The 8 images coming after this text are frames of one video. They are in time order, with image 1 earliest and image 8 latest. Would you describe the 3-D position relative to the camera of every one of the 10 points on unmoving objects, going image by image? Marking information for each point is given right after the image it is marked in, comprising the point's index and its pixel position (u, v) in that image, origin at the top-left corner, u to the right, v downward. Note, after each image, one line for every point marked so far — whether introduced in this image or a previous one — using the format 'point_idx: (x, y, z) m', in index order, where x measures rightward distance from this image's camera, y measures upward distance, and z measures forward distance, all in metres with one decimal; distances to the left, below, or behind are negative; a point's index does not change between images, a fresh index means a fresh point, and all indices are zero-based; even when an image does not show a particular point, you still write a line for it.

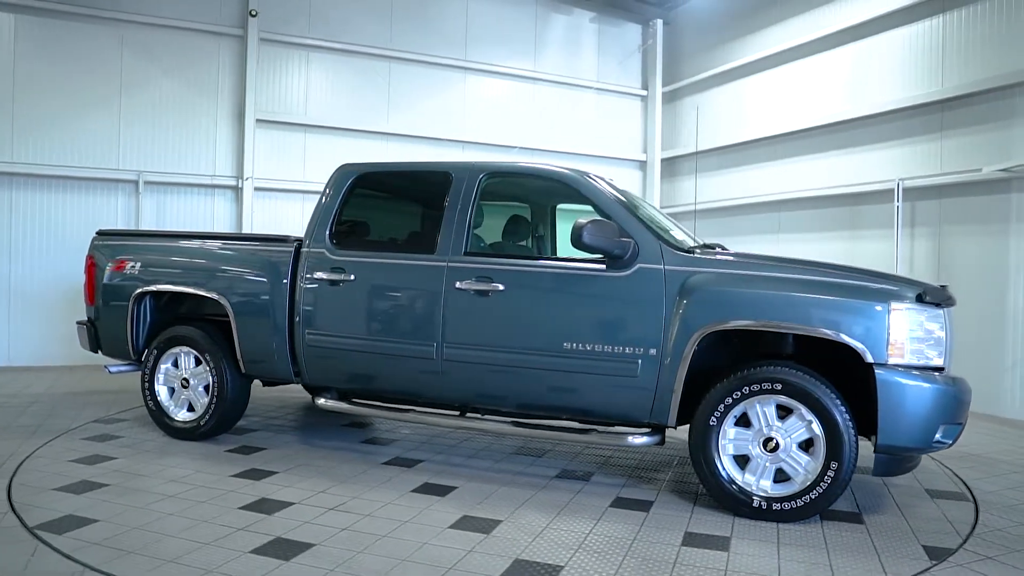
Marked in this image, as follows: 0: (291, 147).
0: (-2.9, +1.9, +9.2) m
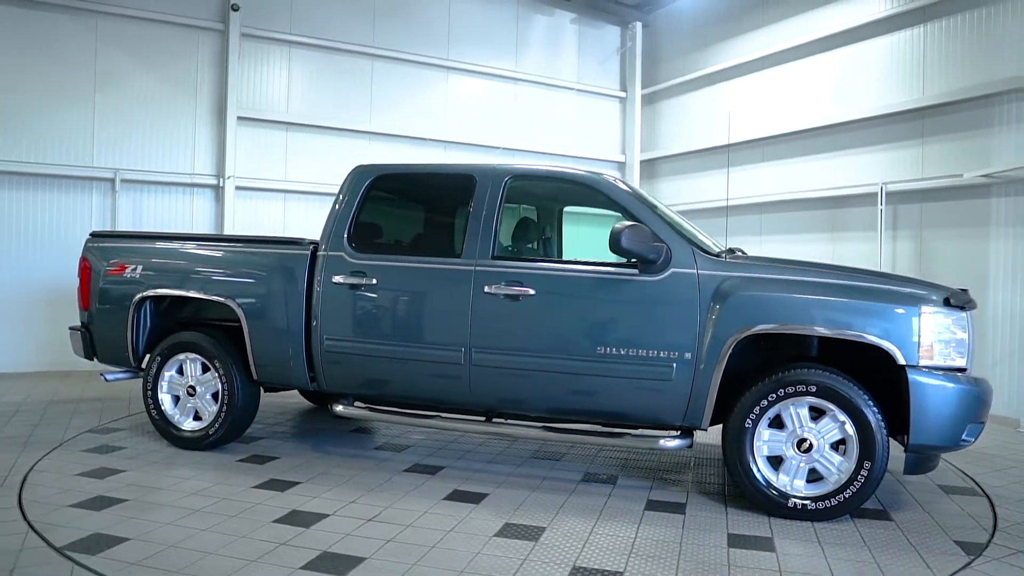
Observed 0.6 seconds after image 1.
0: (-3.1, +1.8, +9.0) m
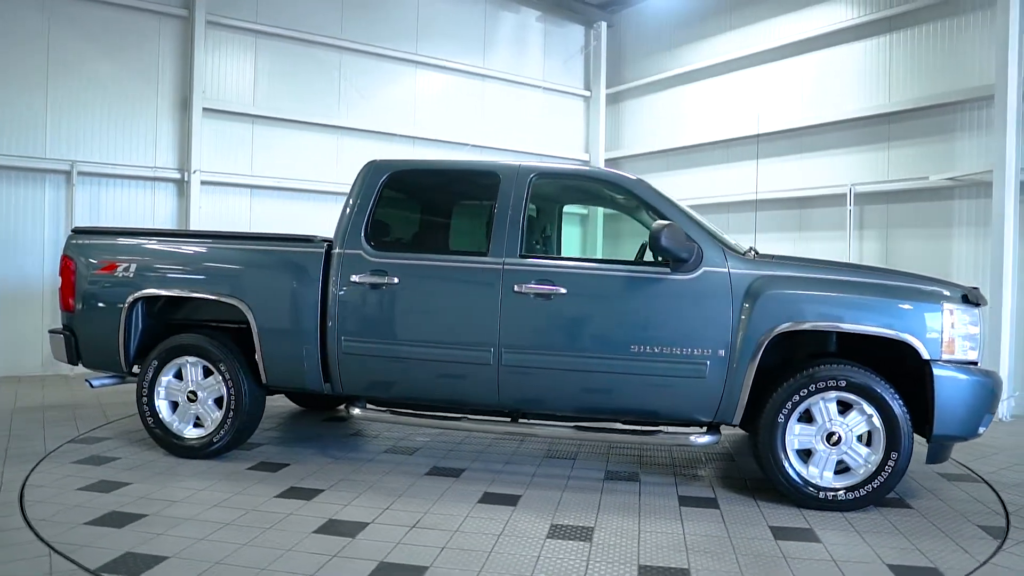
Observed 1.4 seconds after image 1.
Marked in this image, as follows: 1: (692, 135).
0: (-3.3, +1.8, +8.6) m
1: (+2.7, +2.3, +10.5) m
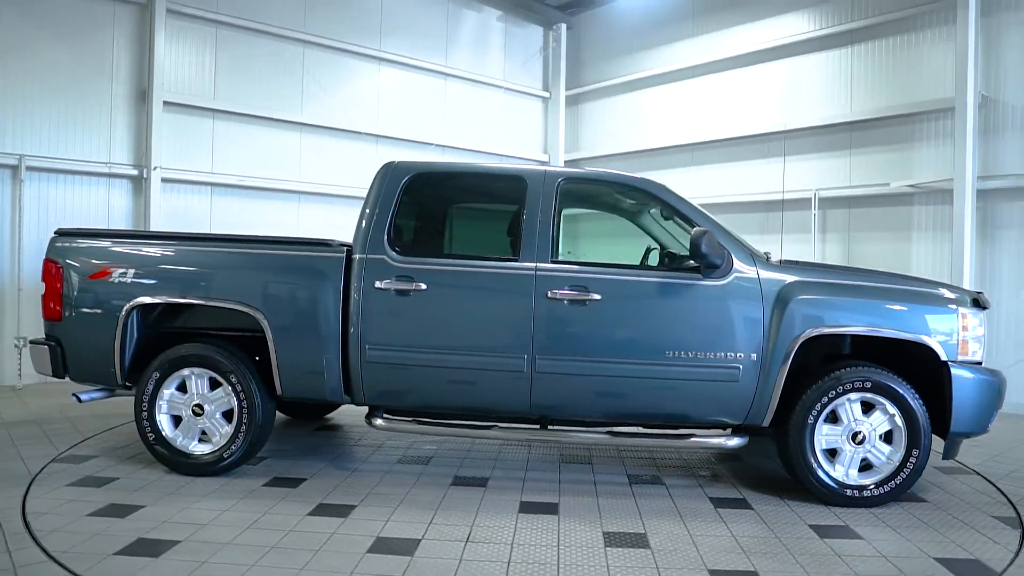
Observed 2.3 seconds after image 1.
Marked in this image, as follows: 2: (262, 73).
0: (-3.6, +1.8, +8.2) m
1: (+2.1, +2.3, +10.7) m
2: (-3.1, +2.7, +8.7) m
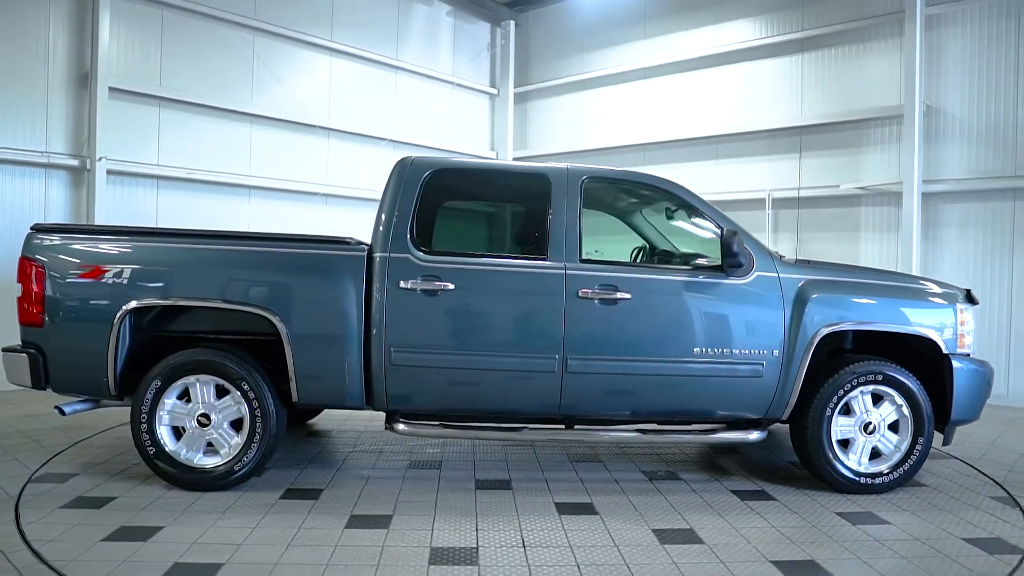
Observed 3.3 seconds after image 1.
0: (-4.0, +1.8, +7.6) m
1: (+1.4, +2.3, +10.9) m
2: (-3.5, +2.7, +8.2) m
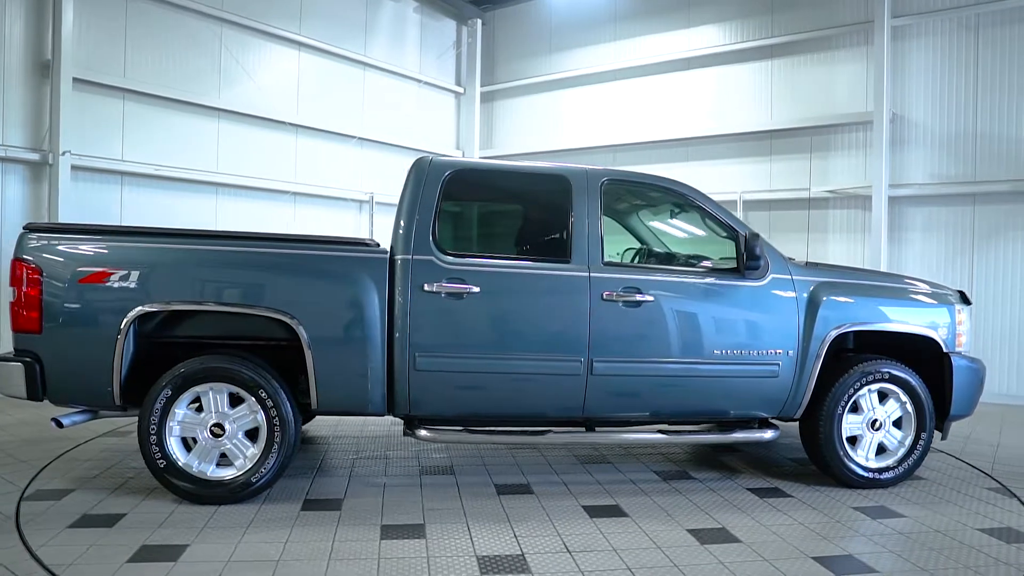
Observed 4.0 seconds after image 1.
0: (-4.1, +1.8, +7.2) m
1: (+0.9, +2.3, +10.9) m
2: (-3.7, +2.6, +7.8) m
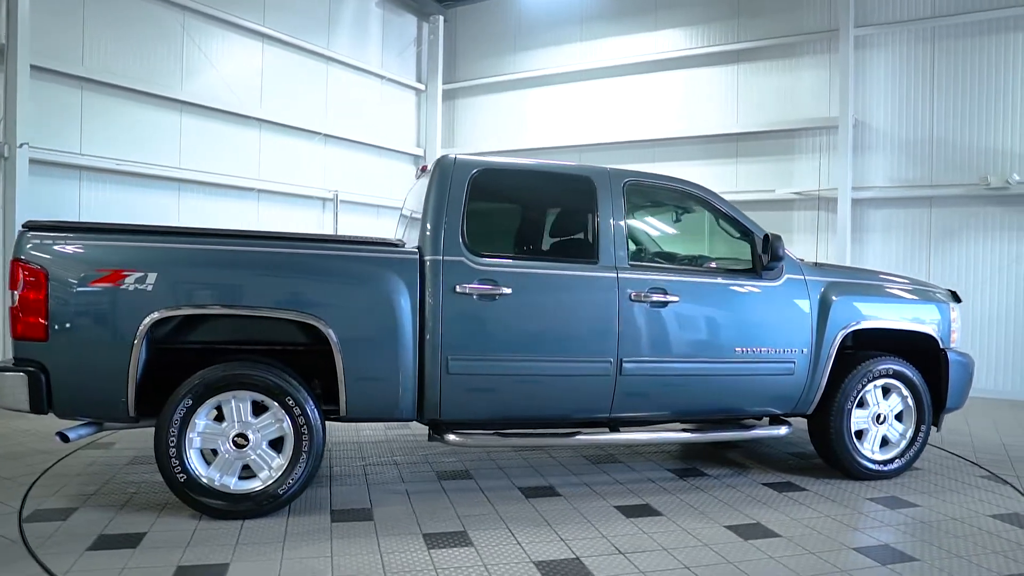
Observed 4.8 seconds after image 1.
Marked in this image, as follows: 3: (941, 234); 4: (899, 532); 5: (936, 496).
0: (-4.3, +1.8, +6.7) m
1: (+0.4, +2.3, +11.0) m
2: (-3.9, +2.6, +7.4) m
3: (+4.8, +0.6, +7.9) m
4: (+2.0, -1.2, +3.6) m
5: (+2.5, -1.2, +4.1) m
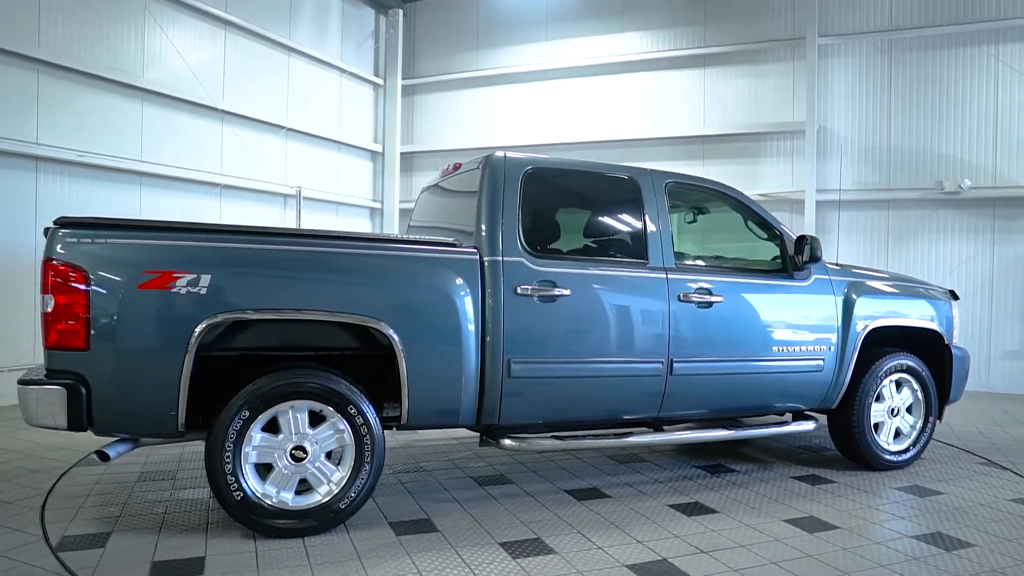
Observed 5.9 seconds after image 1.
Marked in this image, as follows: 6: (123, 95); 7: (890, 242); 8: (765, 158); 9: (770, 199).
0: (-4.3, +1.7, +6.1) m
1: (-0.2, +2.4, +10.9) m
2: (-4.0, +2.6, +6.8) m
3: (+4.6, +0.6, +8.4) m
4: (+2.3, -1.2, +3.8) m
5: (+2.8, -1.2, +4.4) m
6: (-4.0, +2.0, +7.1) m
7: (+4.5, +0.6, +8.4) m
8: (+3.3, +1.7, +9.0) m
9: (+3.3, +1.1, +8.9) m
